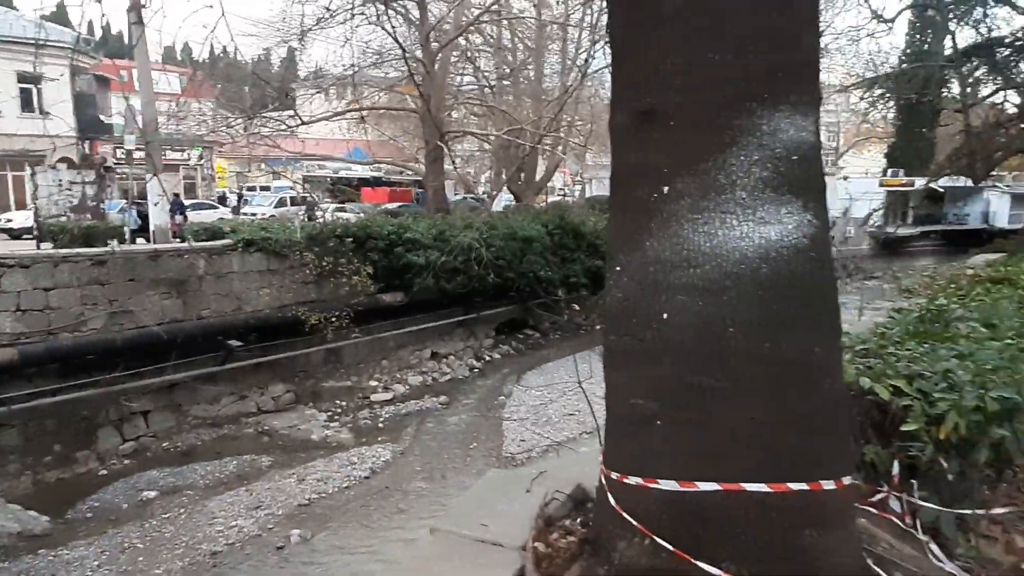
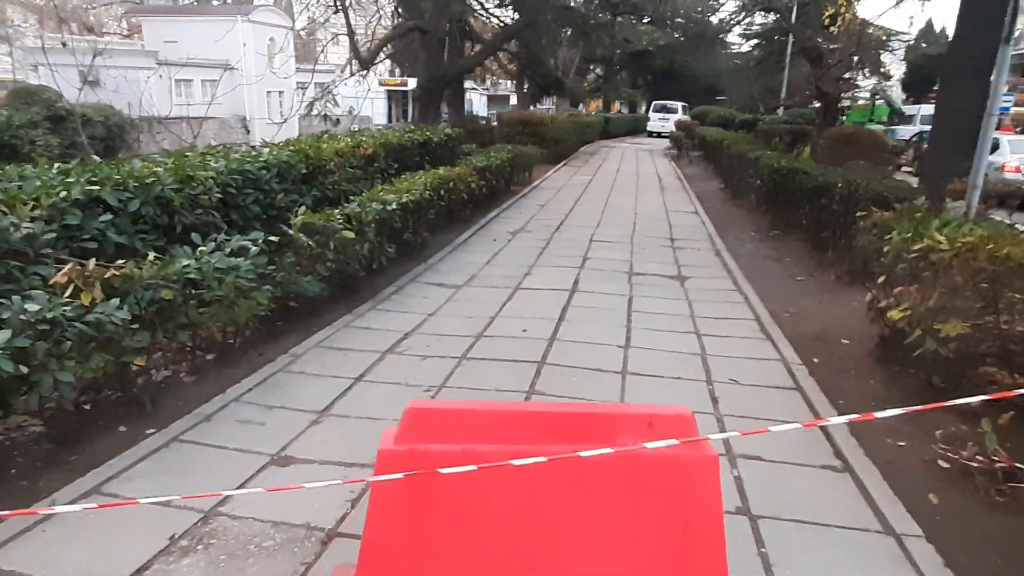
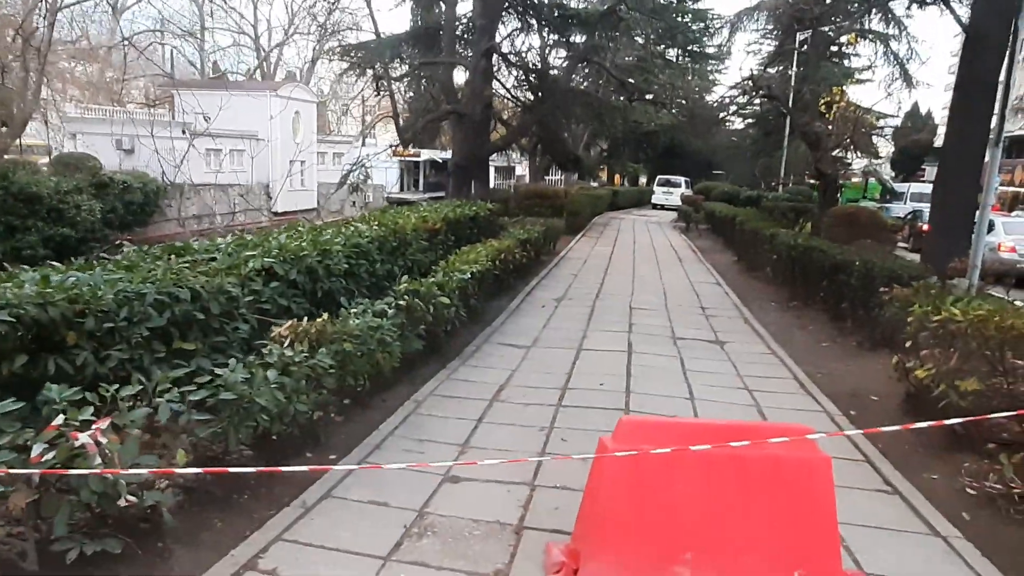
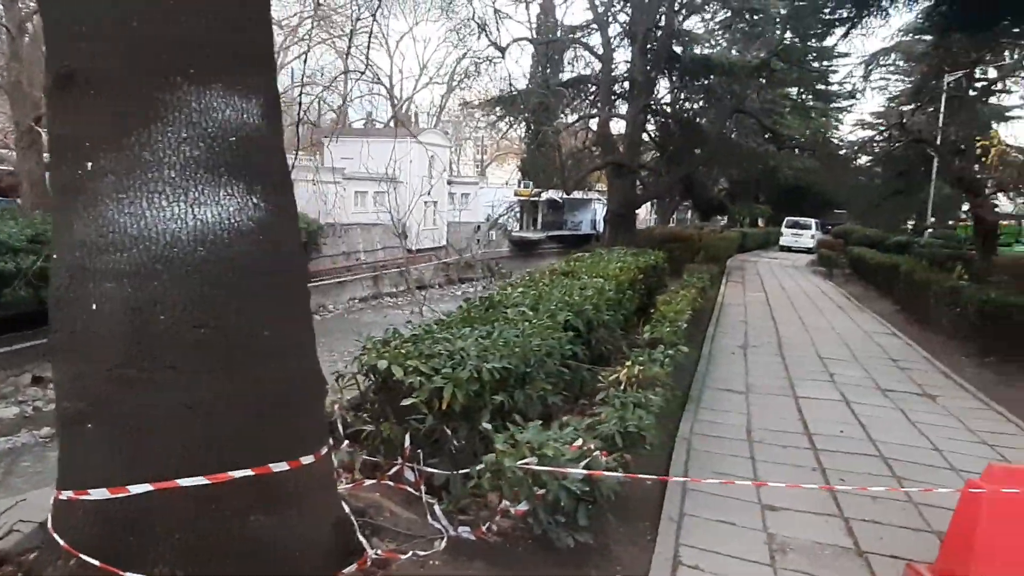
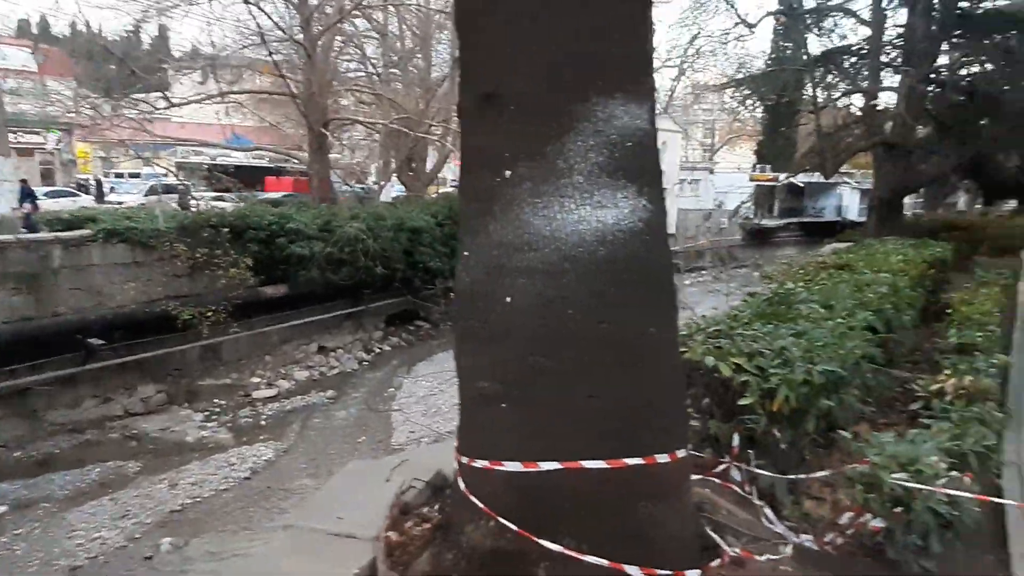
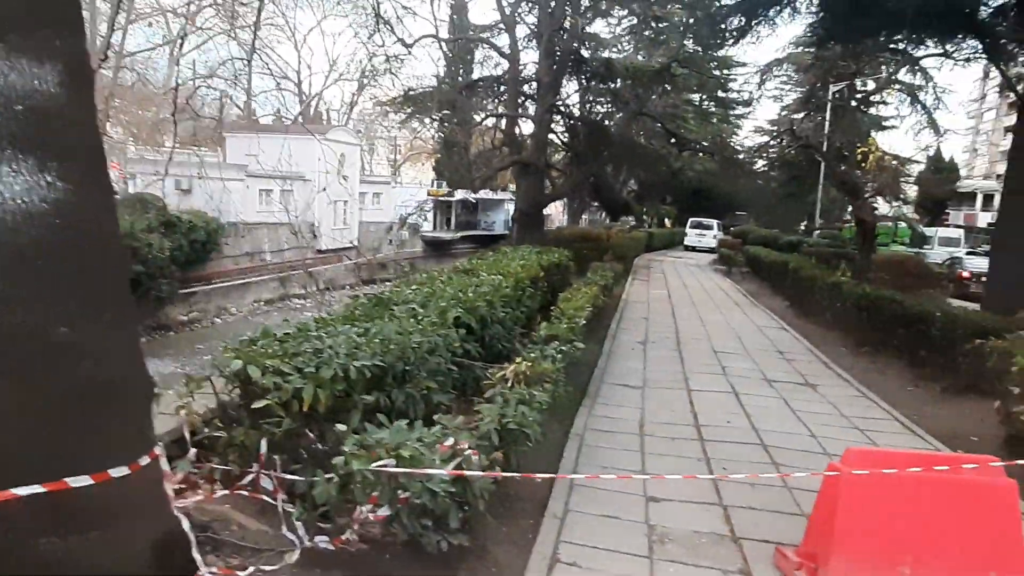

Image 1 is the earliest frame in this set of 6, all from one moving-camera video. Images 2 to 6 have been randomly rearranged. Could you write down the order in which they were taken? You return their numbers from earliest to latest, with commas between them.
5, 4, 6, 3, 2
